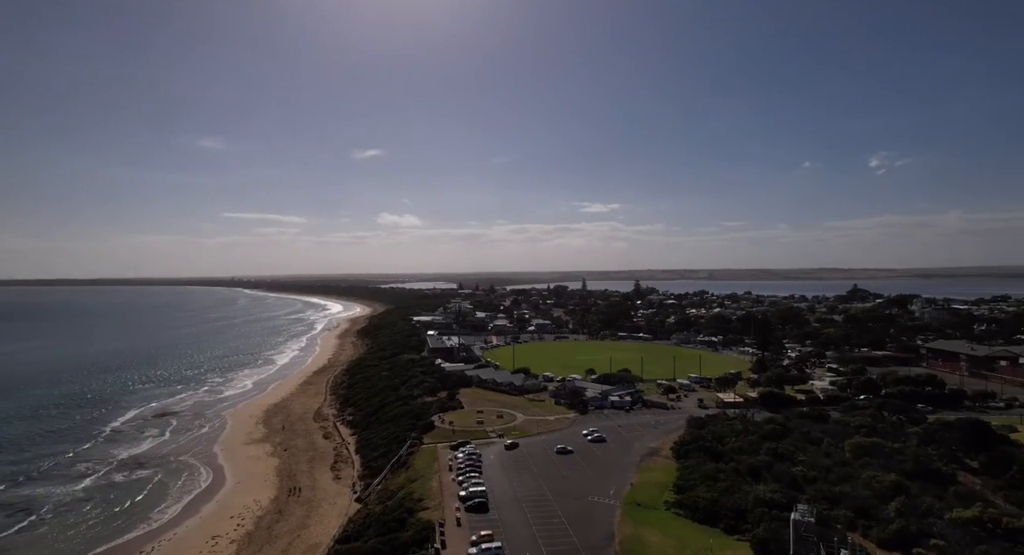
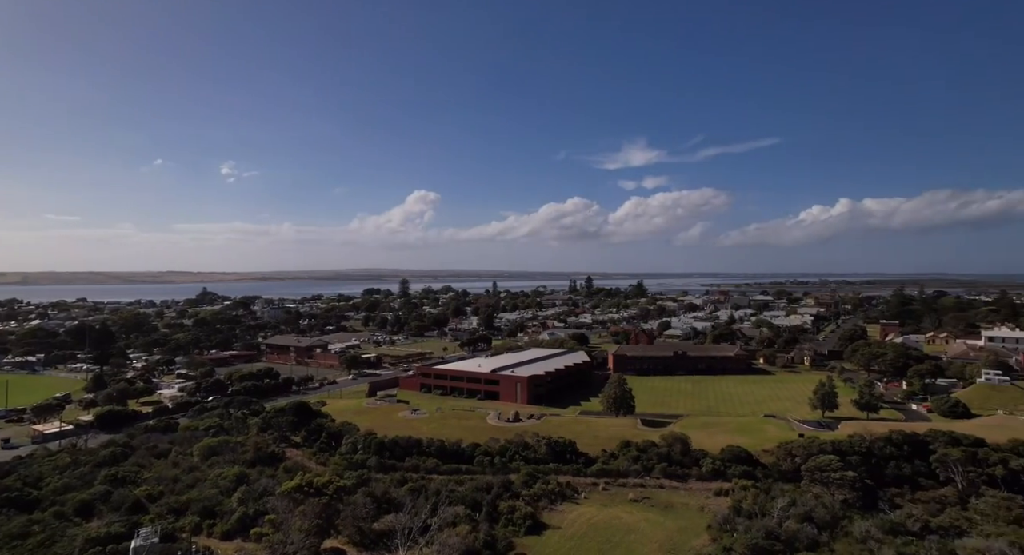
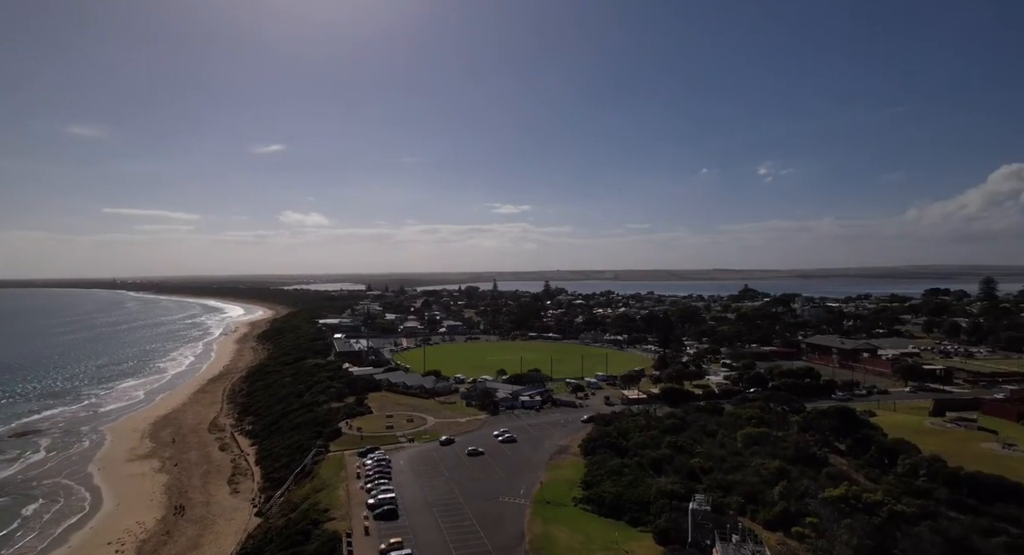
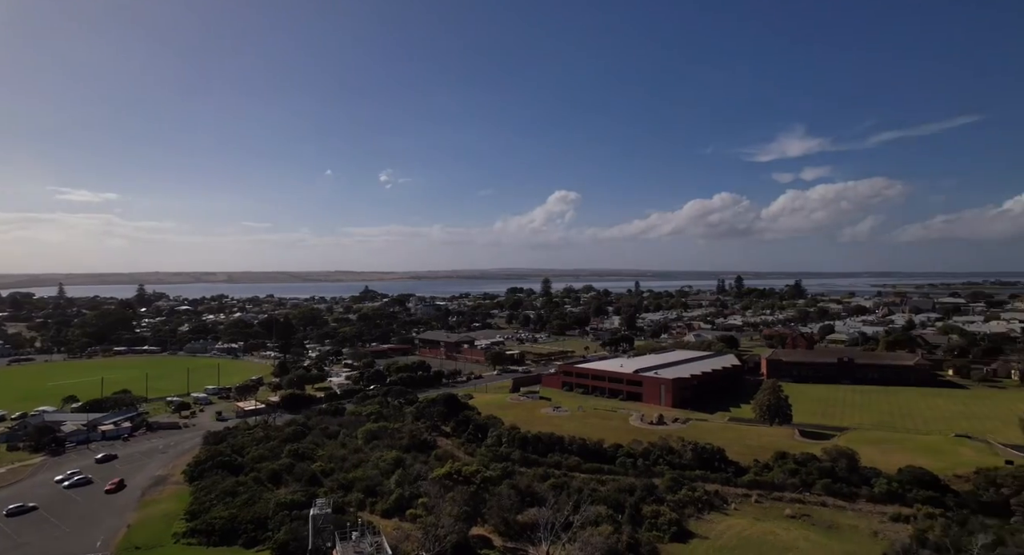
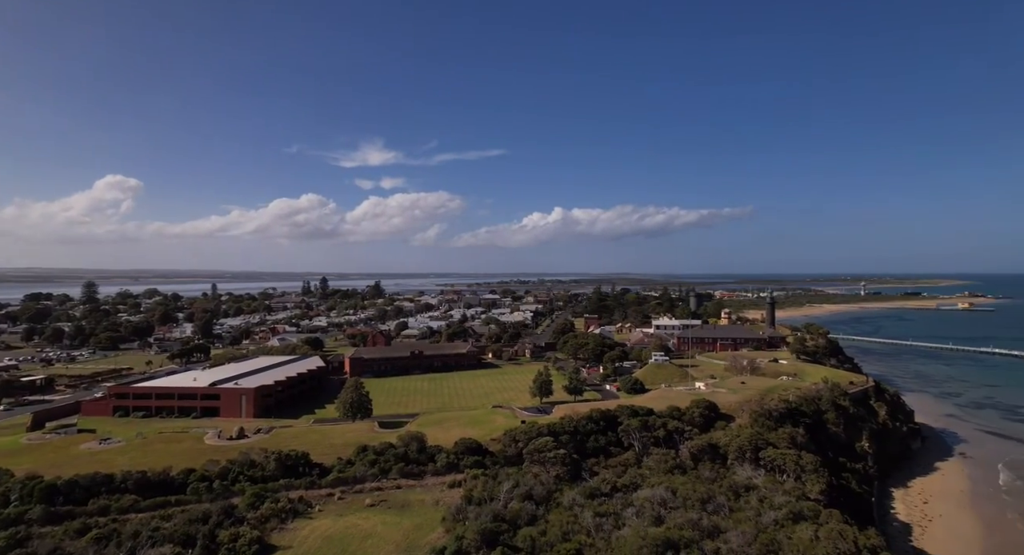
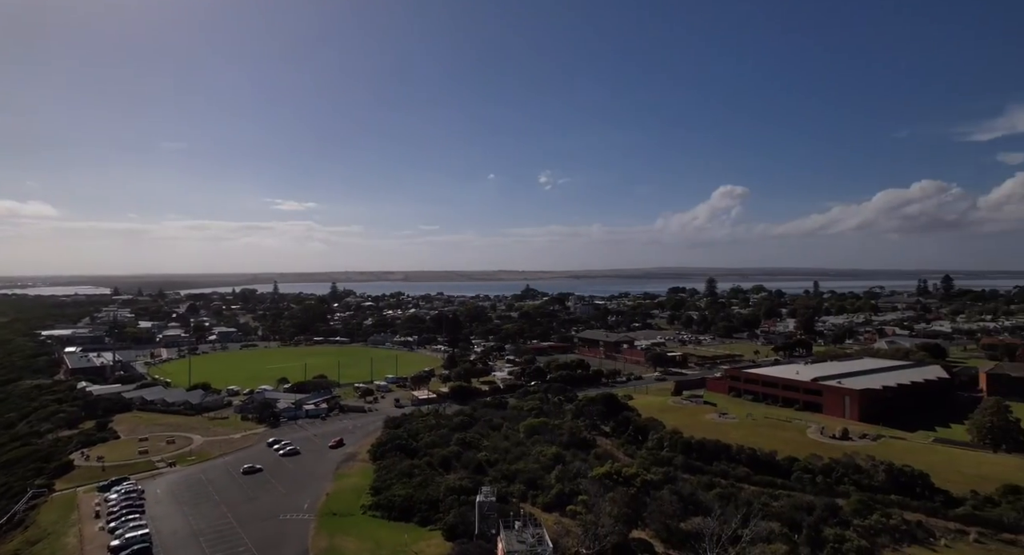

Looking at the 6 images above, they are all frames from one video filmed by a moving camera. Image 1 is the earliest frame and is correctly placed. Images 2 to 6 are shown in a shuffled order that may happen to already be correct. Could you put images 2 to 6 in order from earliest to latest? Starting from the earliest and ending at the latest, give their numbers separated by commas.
3, 6, 4, 2, 5
